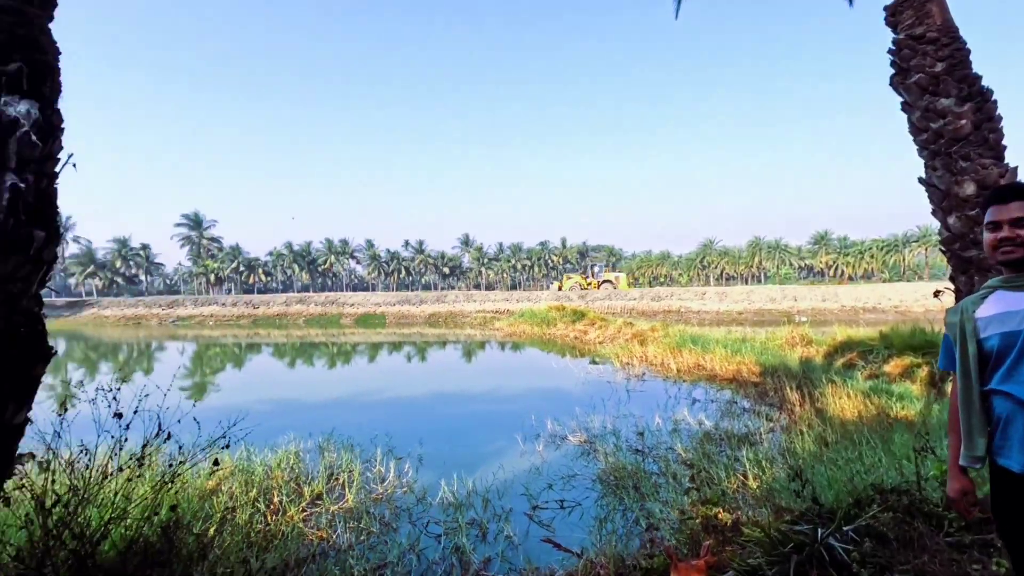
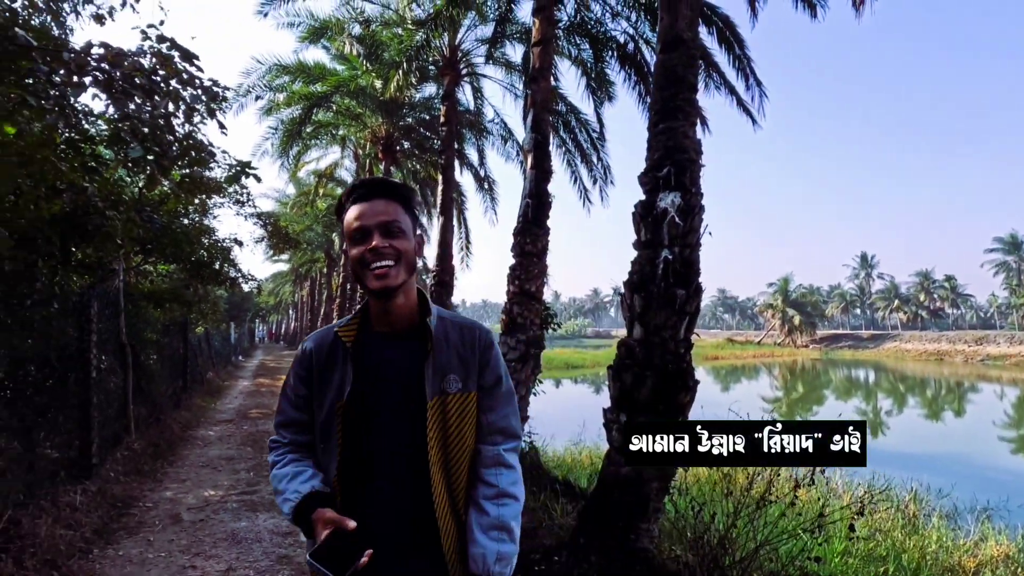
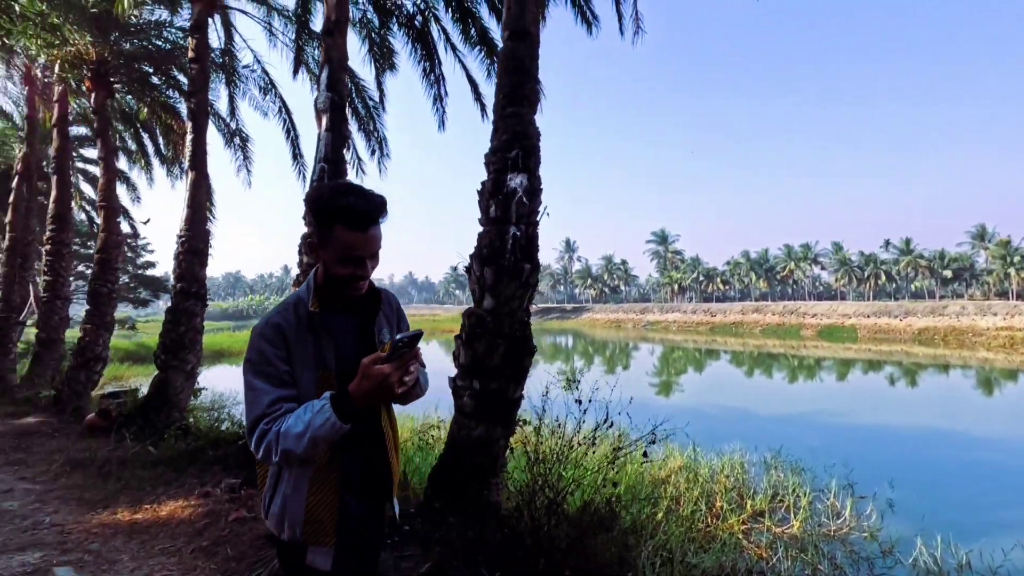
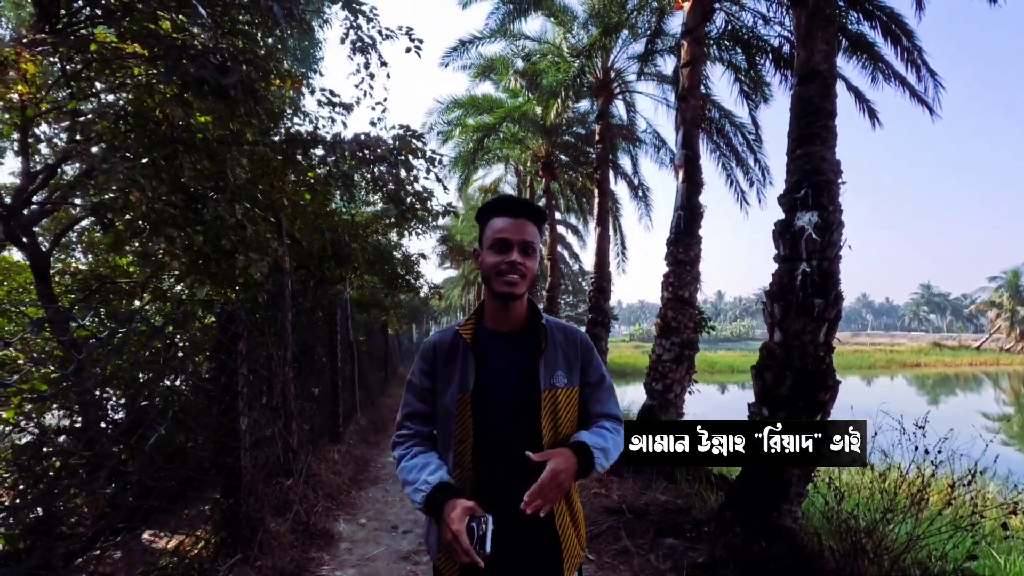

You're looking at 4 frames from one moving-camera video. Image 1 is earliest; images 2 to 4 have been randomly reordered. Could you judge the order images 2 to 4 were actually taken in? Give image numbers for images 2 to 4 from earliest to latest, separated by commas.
3, 2, 4
